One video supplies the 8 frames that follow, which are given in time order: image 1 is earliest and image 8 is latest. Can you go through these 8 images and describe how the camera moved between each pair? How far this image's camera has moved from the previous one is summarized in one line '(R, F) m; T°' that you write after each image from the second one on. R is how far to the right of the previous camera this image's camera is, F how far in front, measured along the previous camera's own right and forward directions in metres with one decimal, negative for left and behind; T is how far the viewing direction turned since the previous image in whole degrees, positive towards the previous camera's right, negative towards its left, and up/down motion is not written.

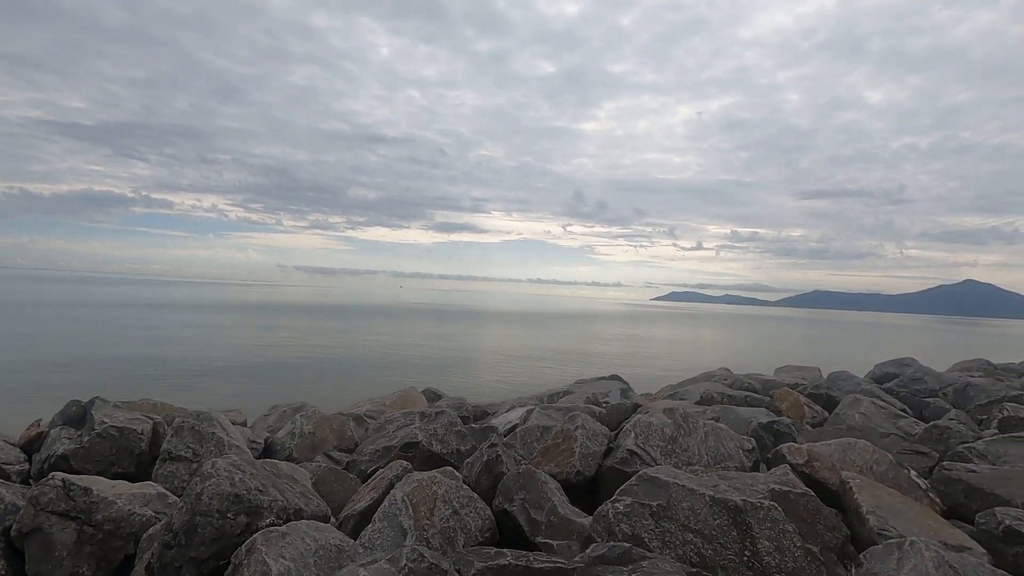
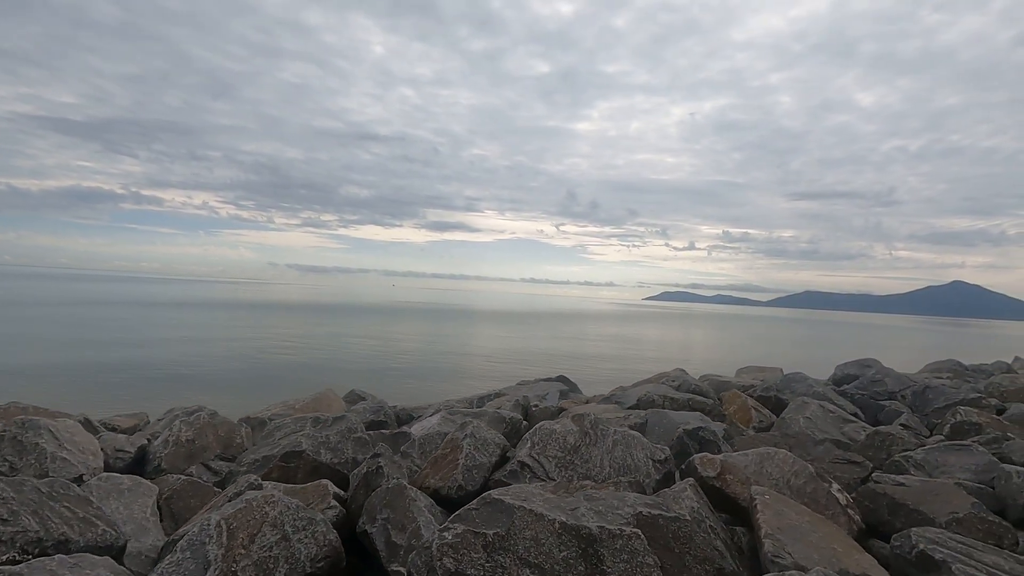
(+1.1, +0.7) m; +1°
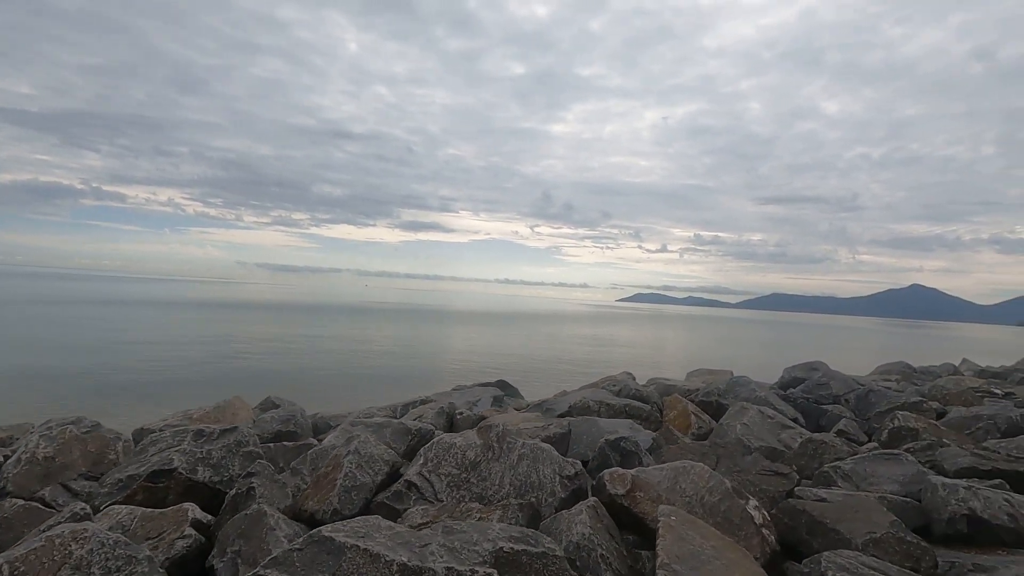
(+0.8, +0.6) m; +3°
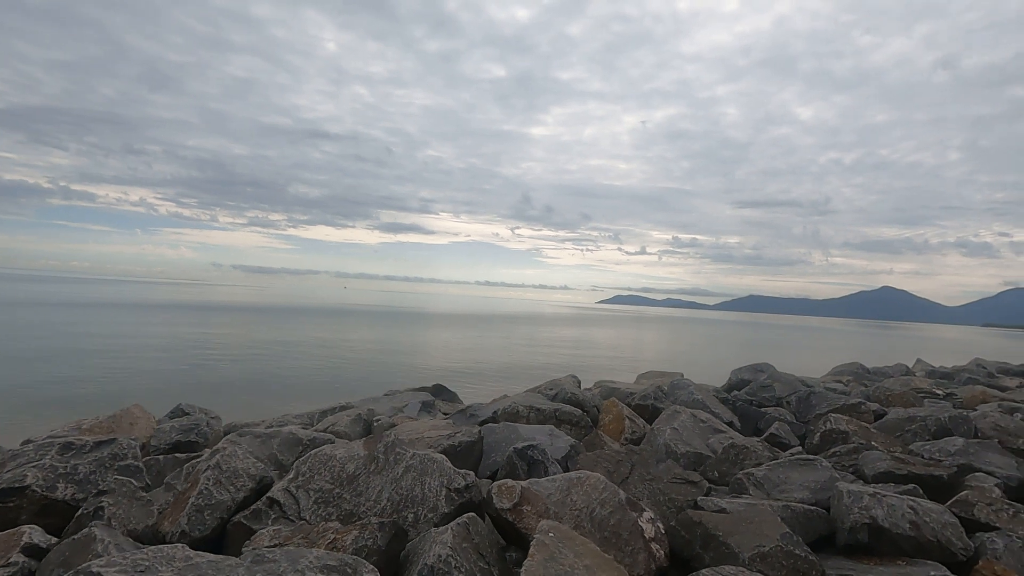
(+0.9, +0.3) m; +2°
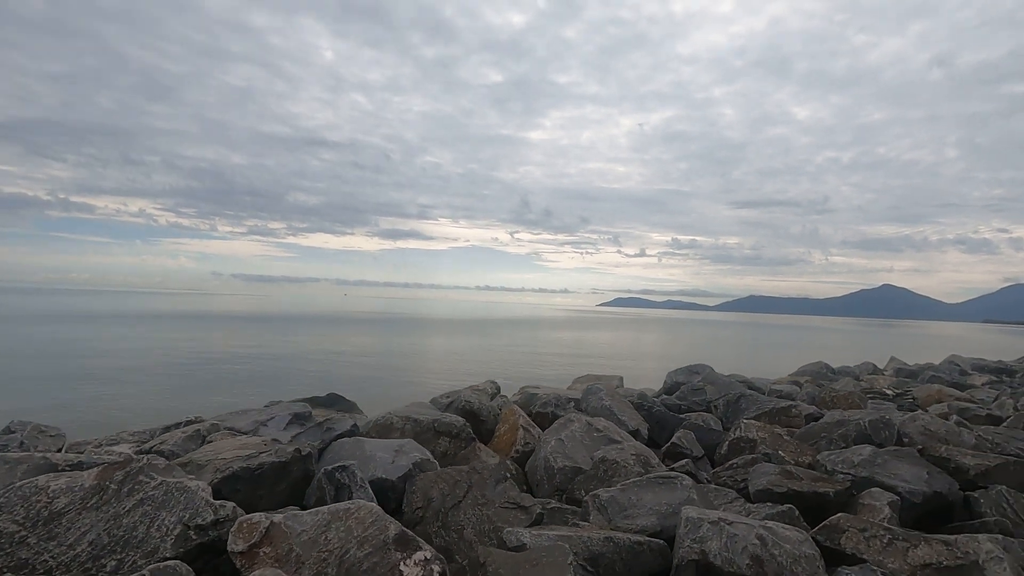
(+2.0, +1.0) m; 0°
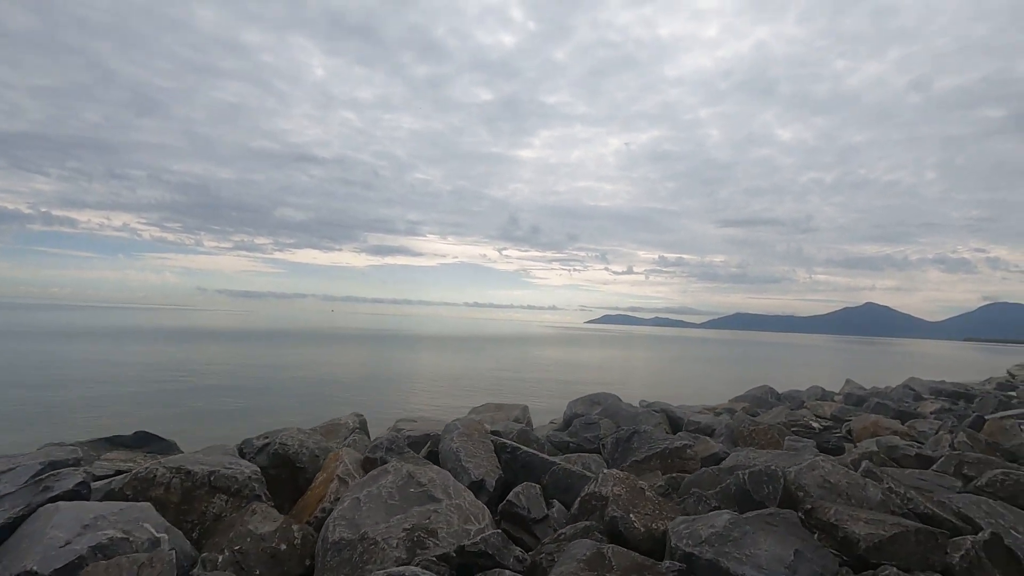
(+2.3, +1.7) m; +1°
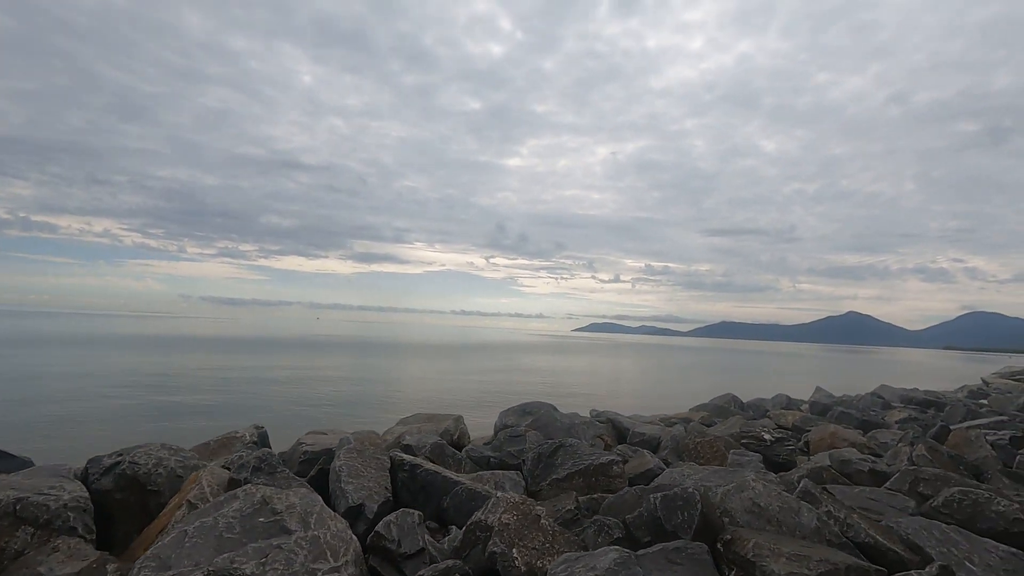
(+1.2, +1.1) m; +1°
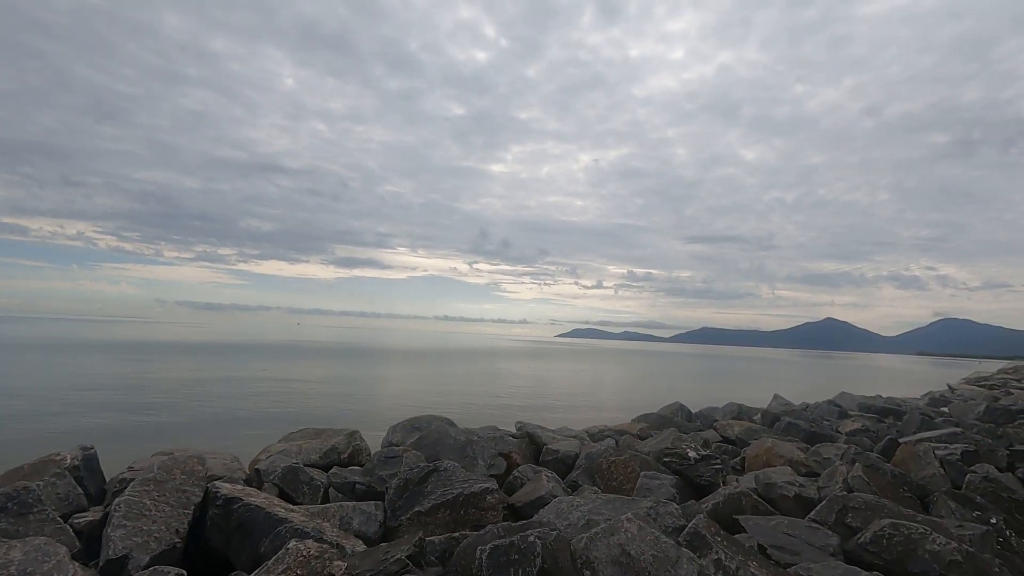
(+1.6, +1.4) m; +2°
